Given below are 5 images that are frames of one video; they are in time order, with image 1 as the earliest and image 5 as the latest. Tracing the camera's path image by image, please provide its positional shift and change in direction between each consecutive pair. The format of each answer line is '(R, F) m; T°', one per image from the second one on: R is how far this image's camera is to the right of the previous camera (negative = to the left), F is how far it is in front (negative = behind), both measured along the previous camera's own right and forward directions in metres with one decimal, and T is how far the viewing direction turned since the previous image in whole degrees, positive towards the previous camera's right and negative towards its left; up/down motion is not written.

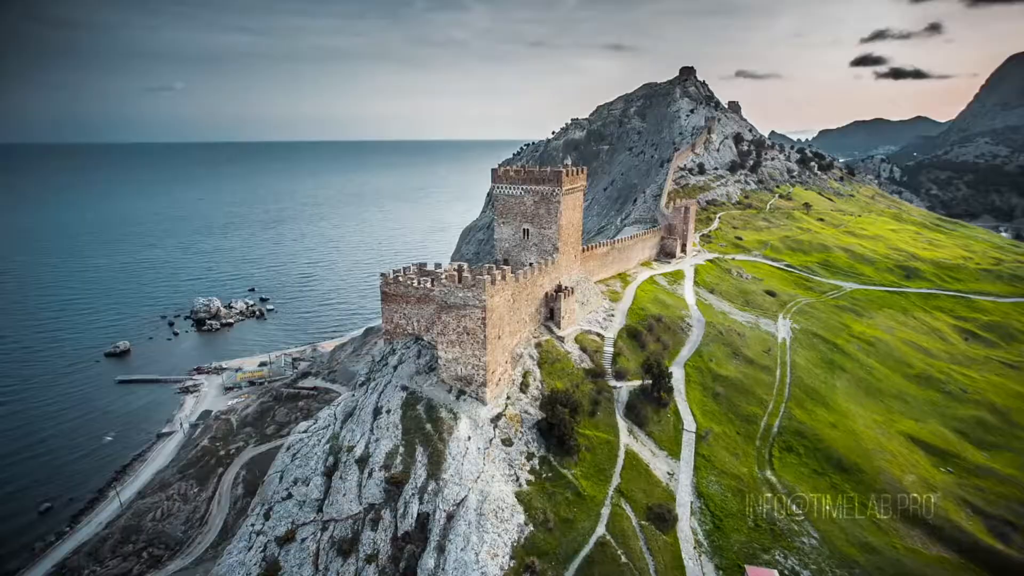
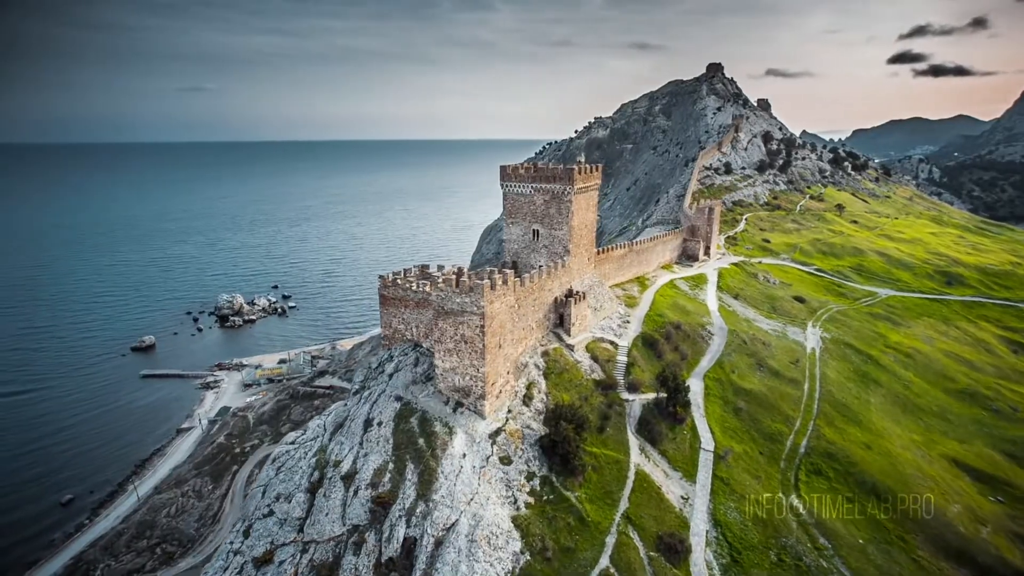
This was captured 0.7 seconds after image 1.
(+1.2, +2.3) m; -3°
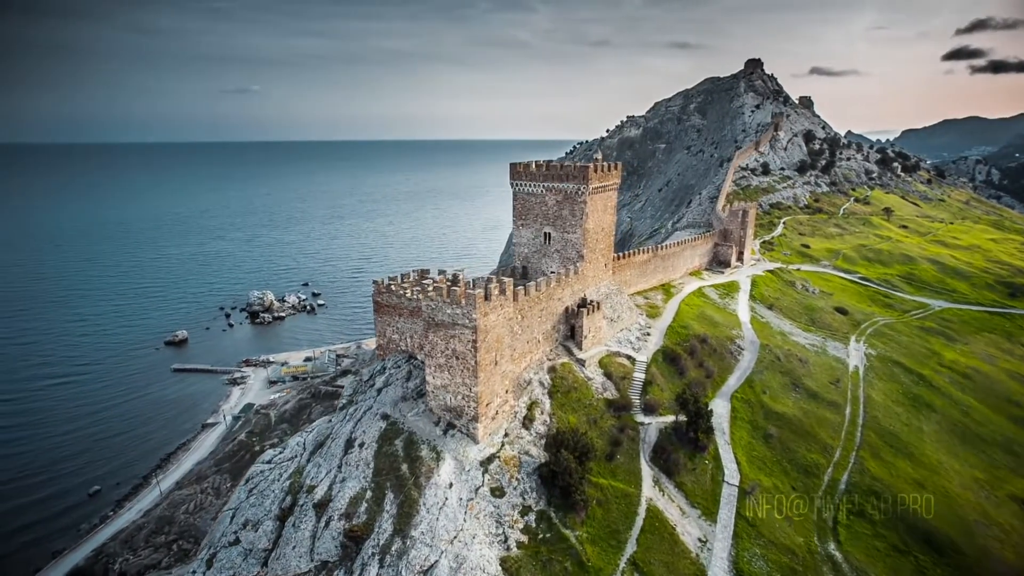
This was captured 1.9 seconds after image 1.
(+1.7, +3.1) m; -3°
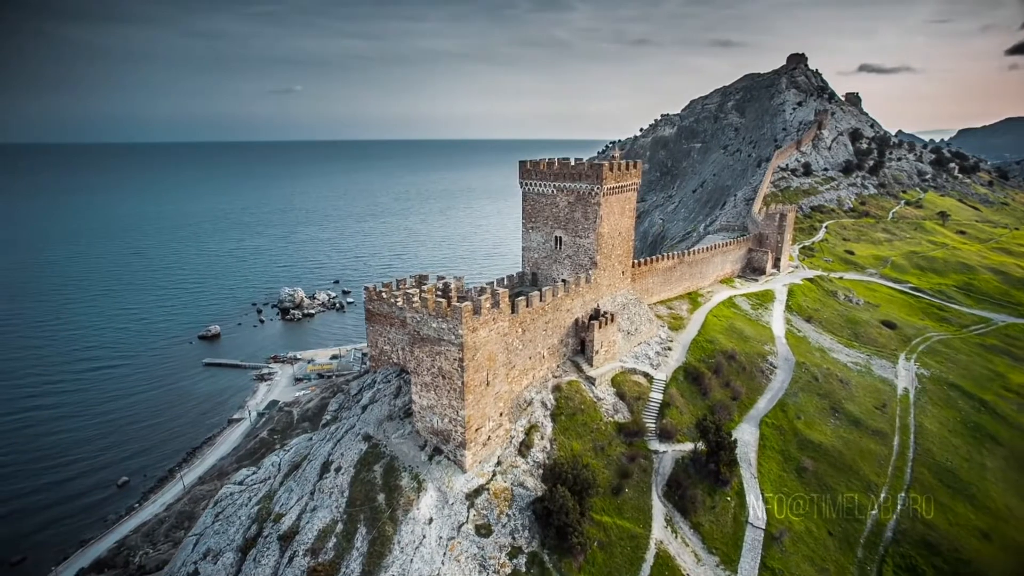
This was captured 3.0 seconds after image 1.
(+1.7, +2.9) m; -4°
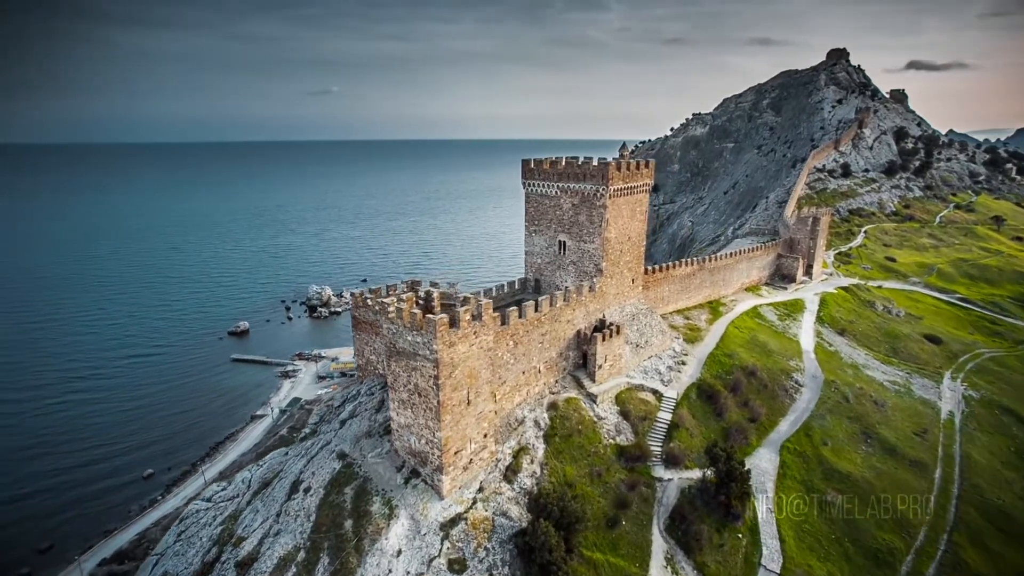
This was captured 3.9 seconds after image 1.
(+1.9, +2.2) m; -3°
